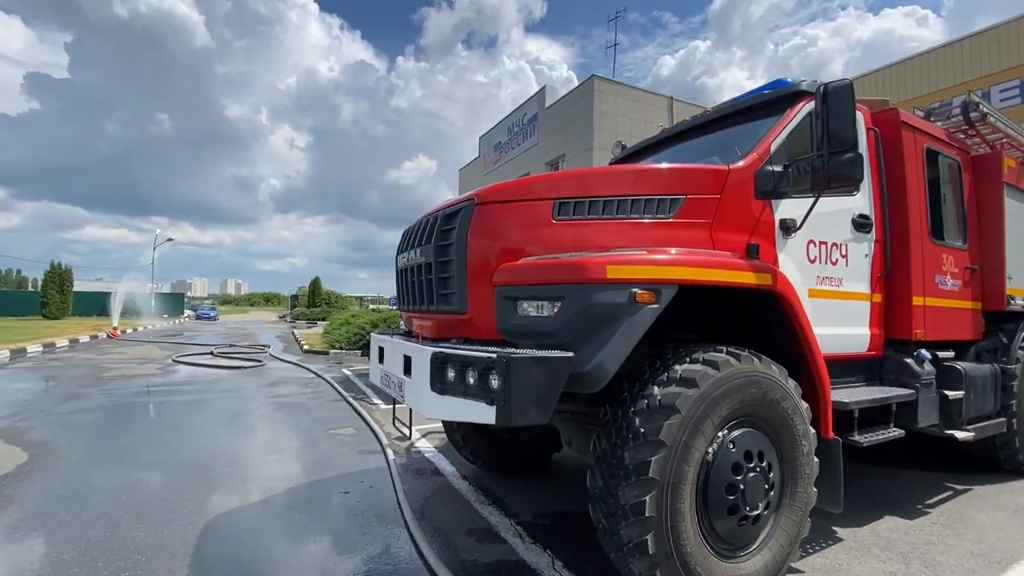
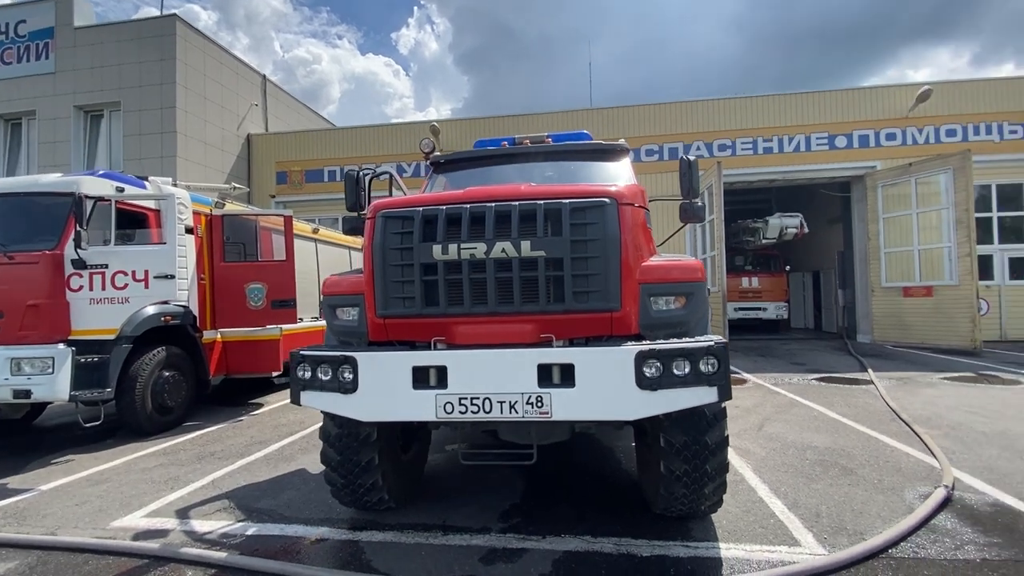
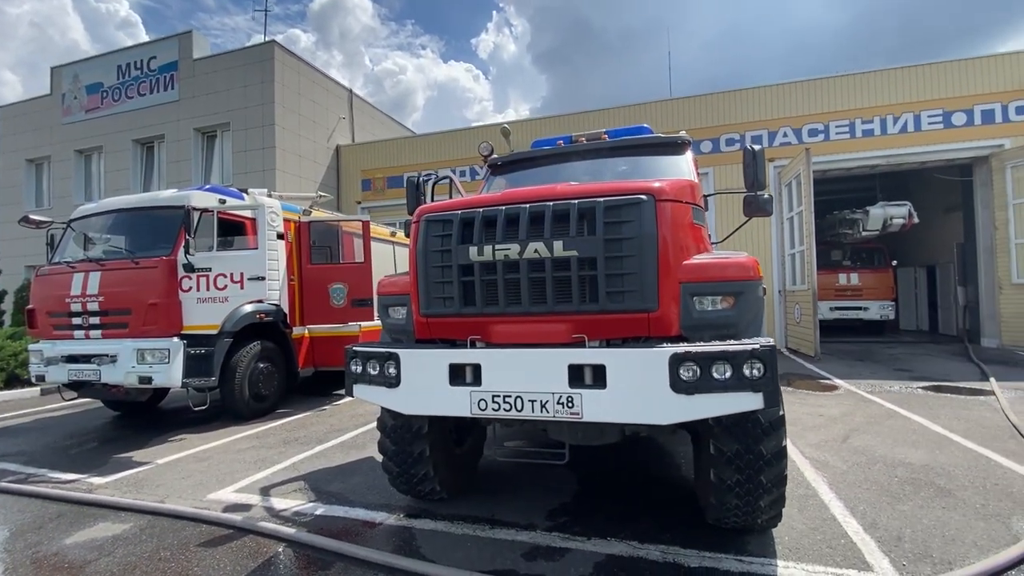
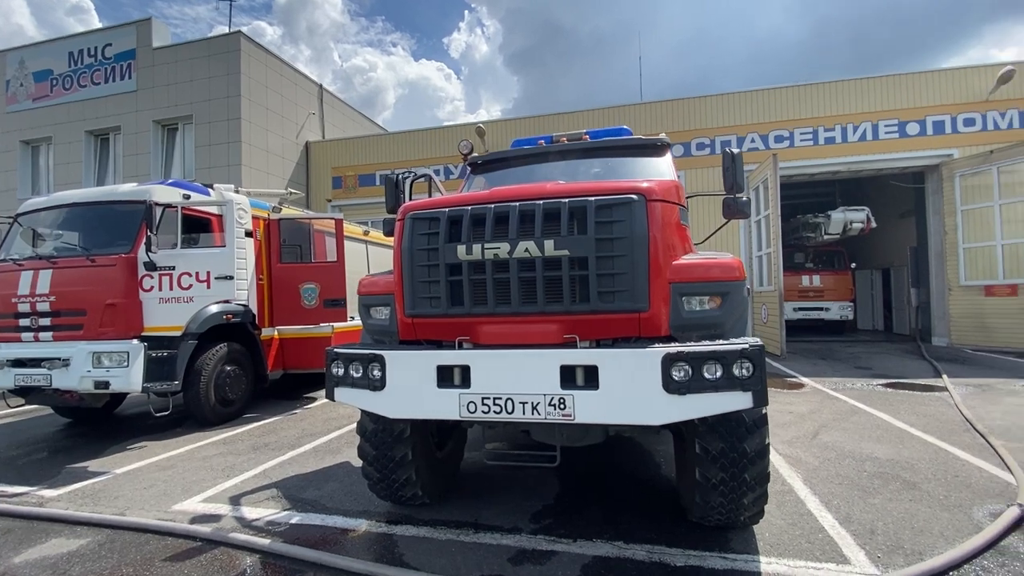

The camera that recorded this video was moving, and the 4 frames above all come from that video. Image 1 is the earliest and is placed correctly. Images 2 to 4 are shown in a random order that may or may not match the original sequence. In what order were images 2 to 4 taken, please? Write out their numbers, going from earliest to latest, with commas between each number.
3, 4, 2
